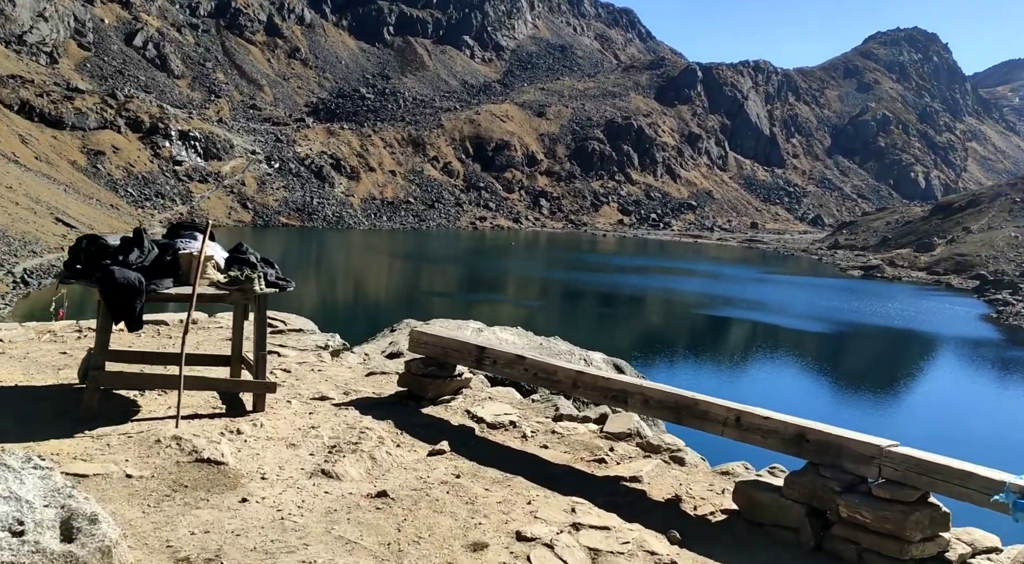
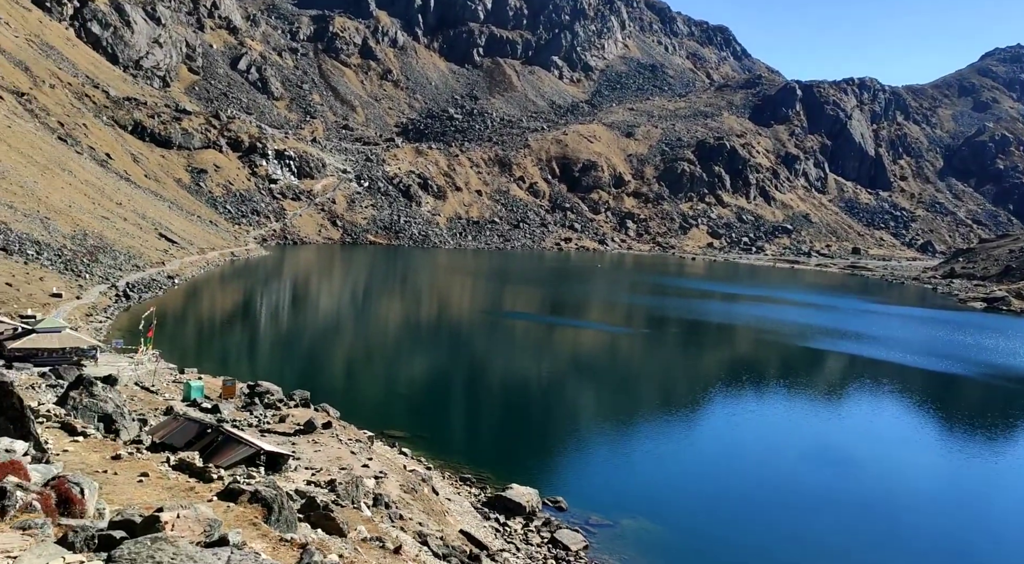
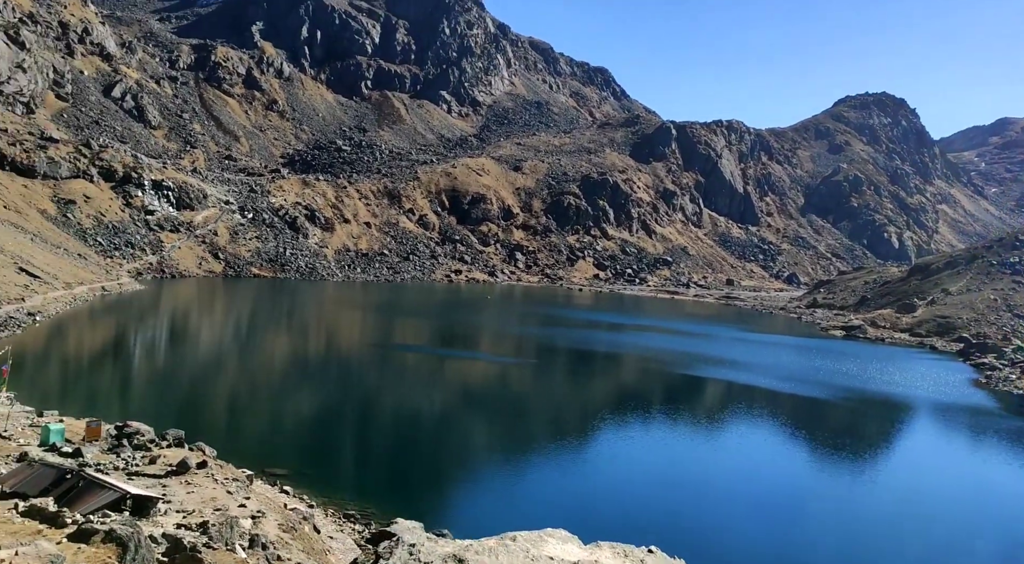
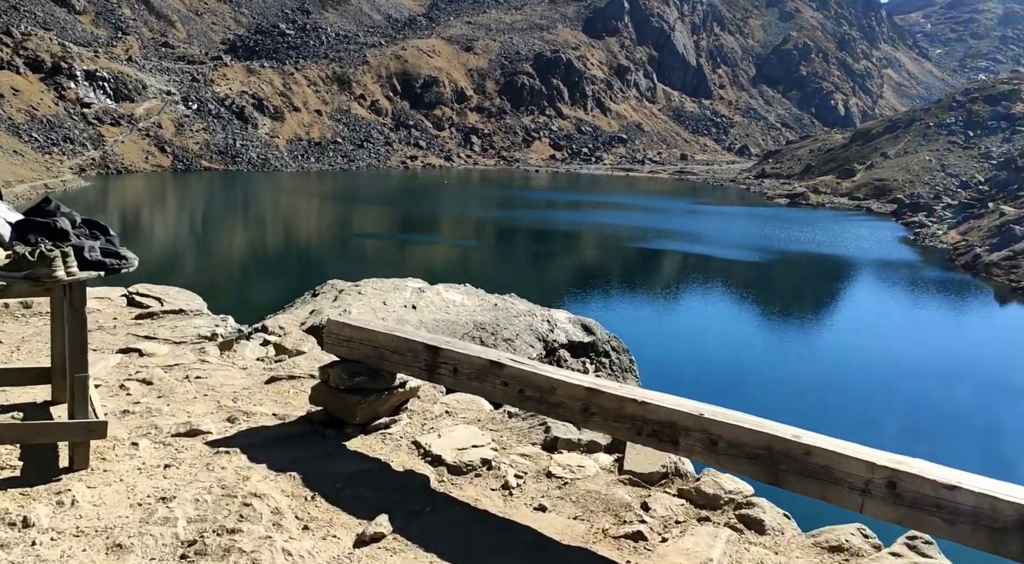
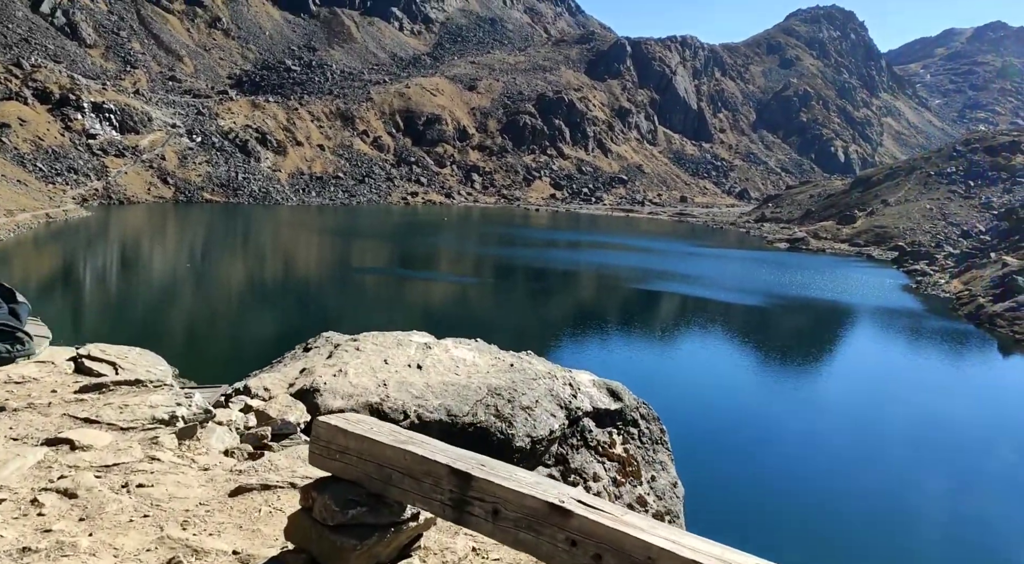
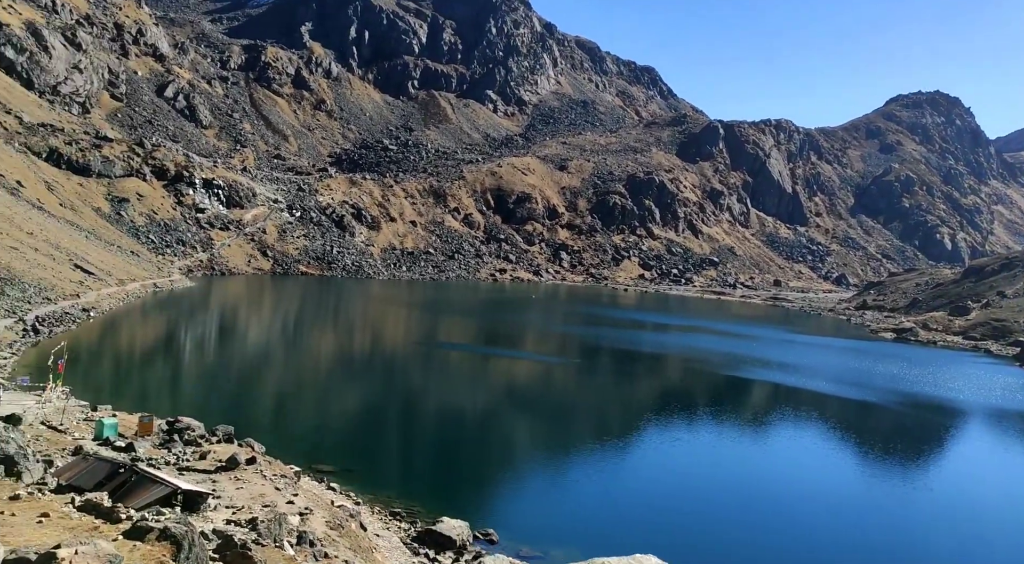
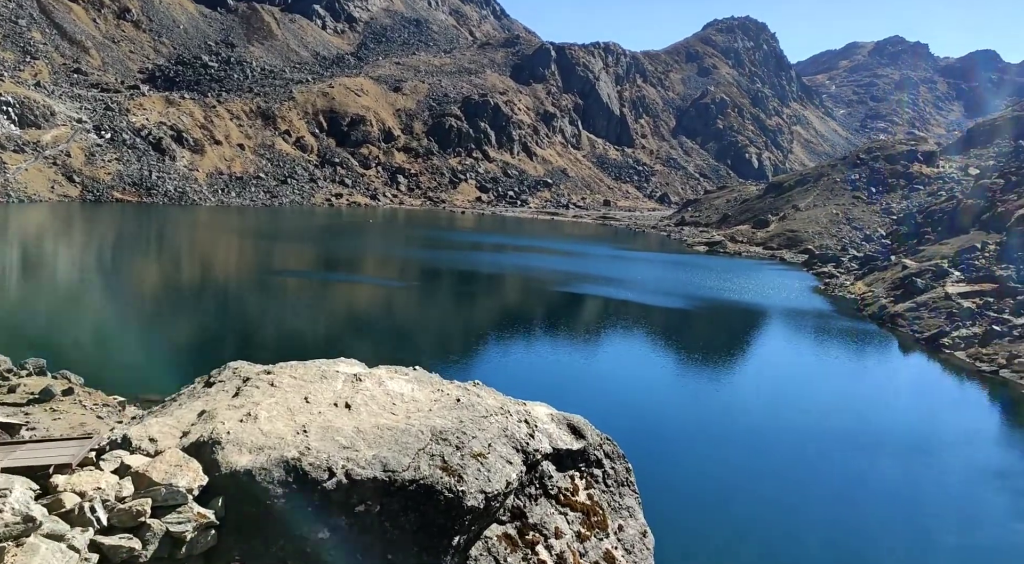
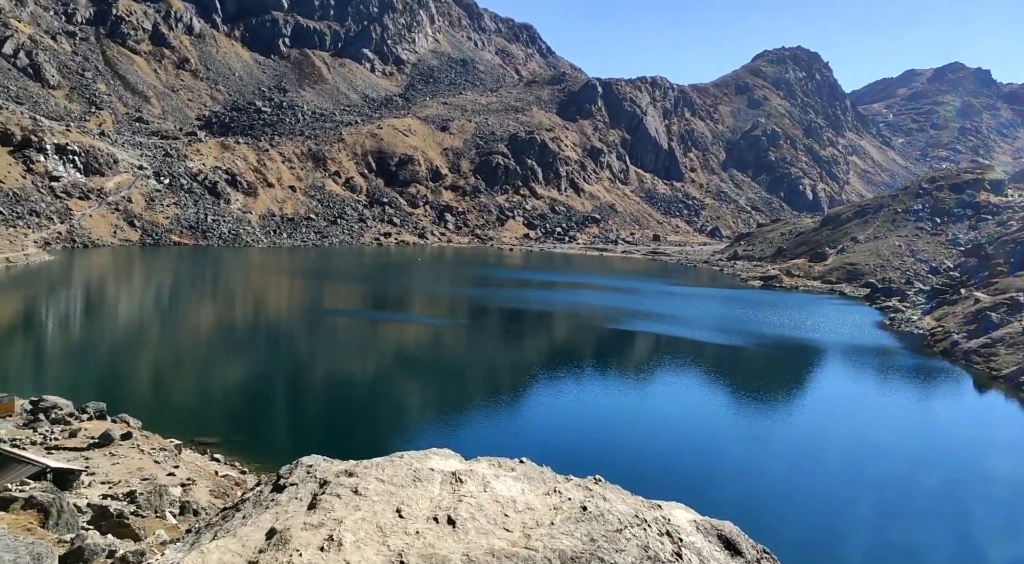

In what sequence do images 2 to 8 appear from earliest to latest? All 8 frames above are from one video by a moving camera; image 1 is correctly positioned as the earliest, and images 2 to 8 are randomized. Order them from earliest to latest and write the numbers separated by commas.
4, 5, 7, 8, 3, 6, 2
